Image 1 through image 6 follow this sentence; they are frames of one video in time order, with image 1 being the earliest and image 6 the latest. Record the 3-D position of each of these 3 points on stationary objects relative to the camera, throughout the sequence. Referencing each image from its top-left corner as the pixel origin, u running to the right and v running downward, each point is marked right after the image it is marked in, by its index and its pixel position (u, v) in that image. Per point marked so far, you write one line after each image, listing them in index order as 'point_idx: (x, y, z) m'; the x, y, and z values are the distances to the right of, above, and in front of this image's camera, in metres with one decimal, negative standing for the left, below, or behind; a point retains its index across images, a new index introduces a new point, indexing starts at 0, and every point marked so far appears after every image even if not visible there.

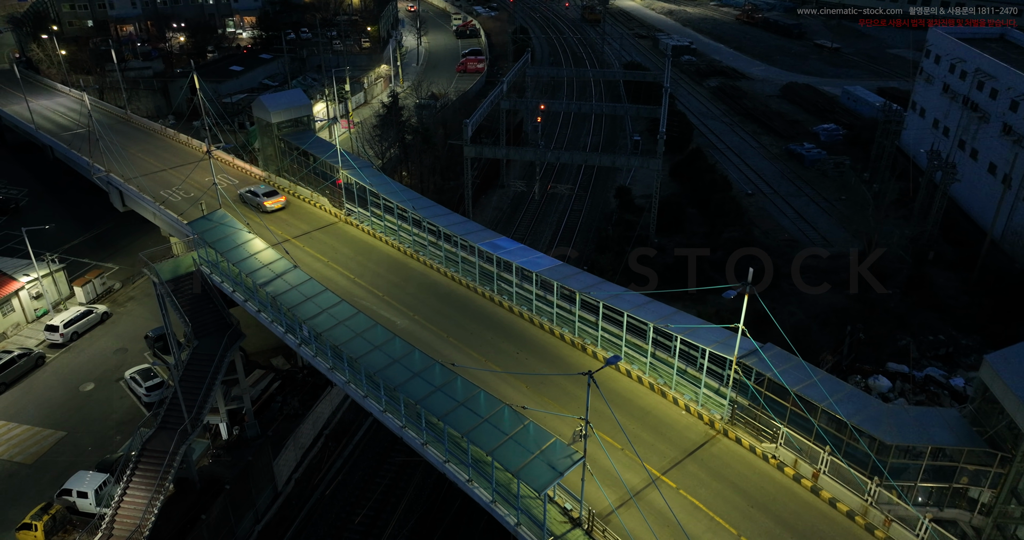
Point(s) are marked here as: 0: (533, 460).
0: (+0.4, -5.1, +19.4) m
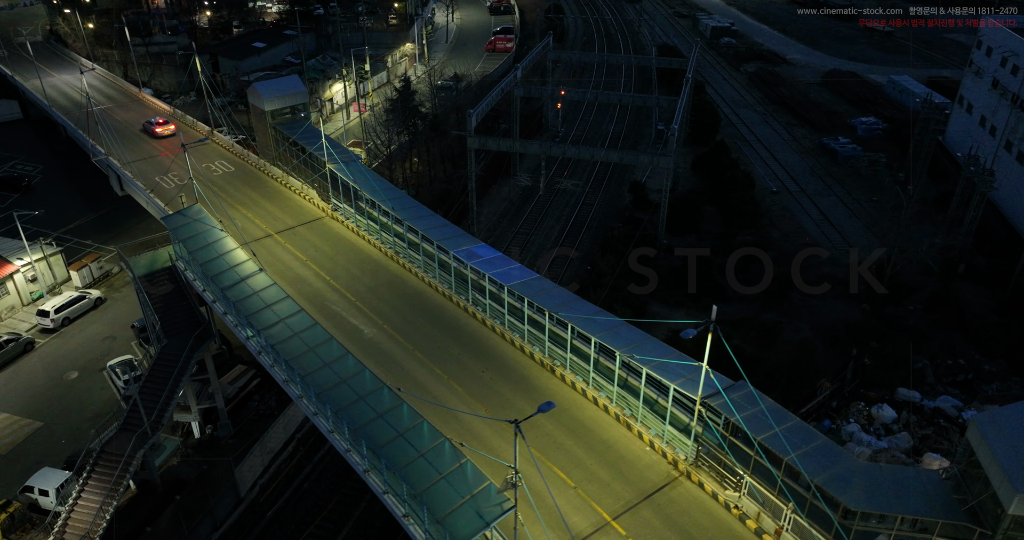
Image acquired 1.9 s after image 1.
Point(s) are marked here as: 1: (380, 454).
0: (-1.3, -5.8, +18.1) m
1: (-3.7, -5.0, +20.0) m
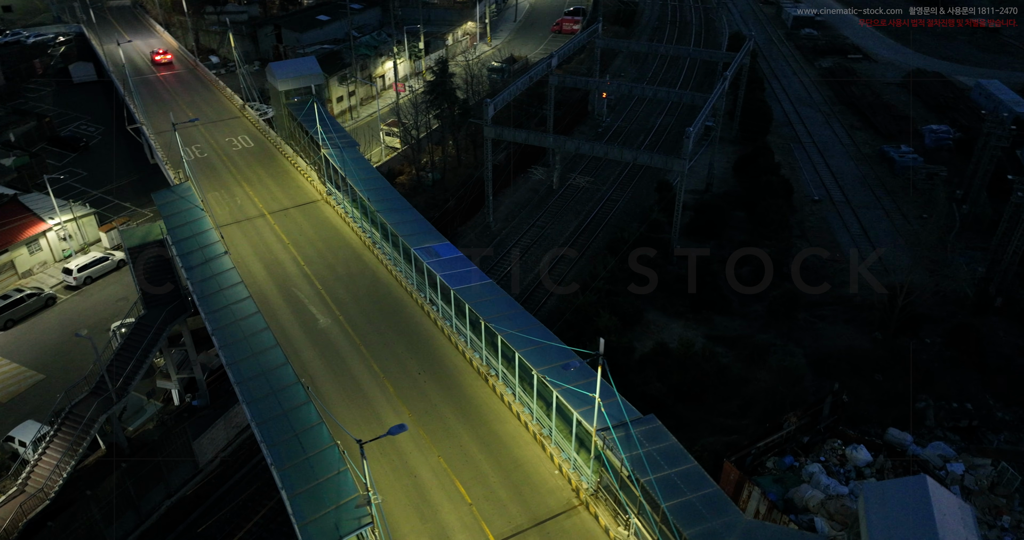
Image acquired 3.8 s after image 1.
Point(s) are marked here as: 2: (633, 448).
0: (-4.6, -6.0, +18.2) m
1: (-6.7, -5.0, +20.4) m
2: (+3.2, -4.7, +19.4) m
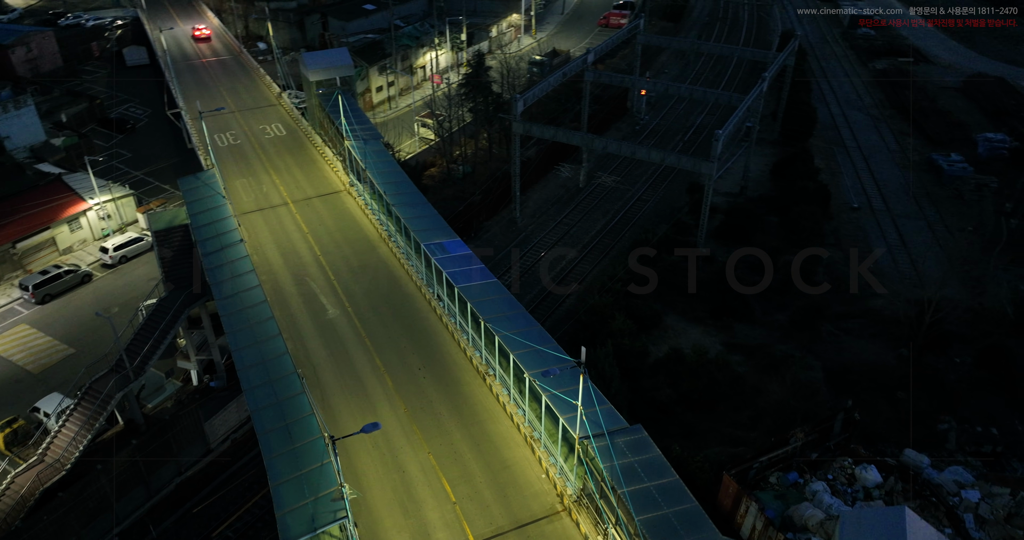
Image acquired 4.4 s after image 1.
0: (-5.2, -5.9, +18.5) m
1: (-7.1, -4.8, +20.8) m
2: (+2.7, -4.9, +19.2) m
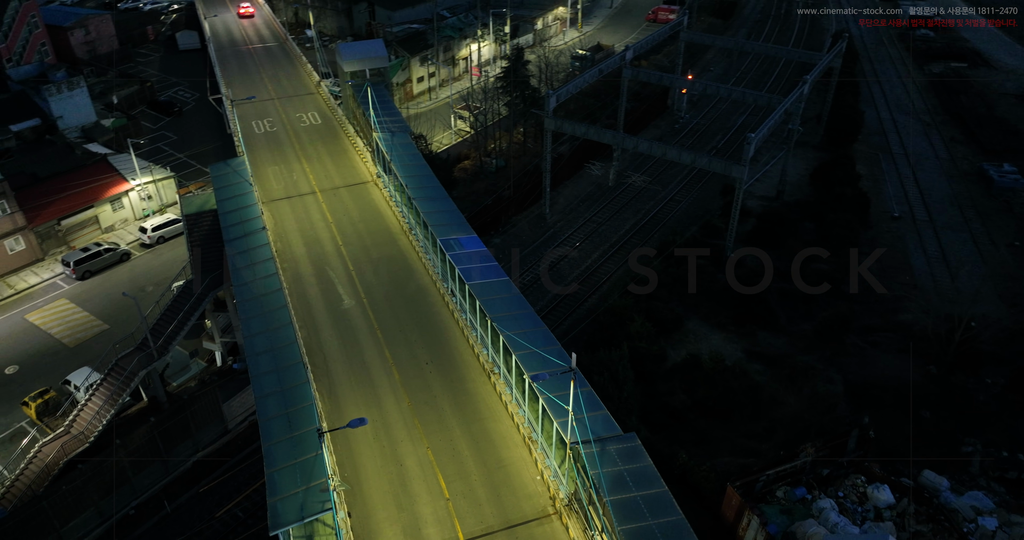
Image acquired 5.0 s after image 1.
0: (-5.6, -5.8, +19.0) m
1: (-7.3, -4.5, +21.4) m
2: (+2.4, -5.1, +19.1) m
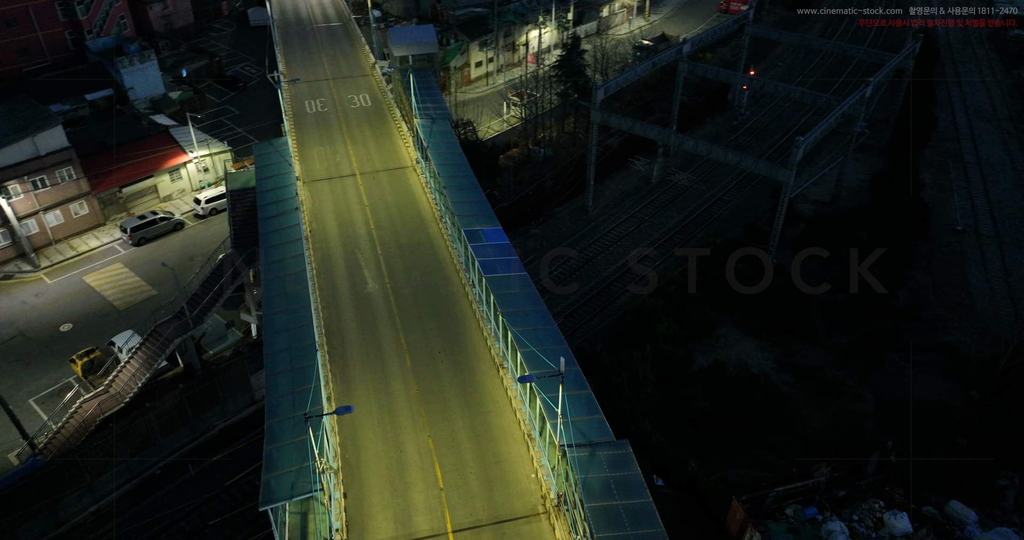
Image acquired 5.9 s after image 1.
0: (-5.9, -5.4, +19.6) m
1: (-7.3, -4.0, +22.1) m
2: (+2.0, -5.2, +19.1) m
